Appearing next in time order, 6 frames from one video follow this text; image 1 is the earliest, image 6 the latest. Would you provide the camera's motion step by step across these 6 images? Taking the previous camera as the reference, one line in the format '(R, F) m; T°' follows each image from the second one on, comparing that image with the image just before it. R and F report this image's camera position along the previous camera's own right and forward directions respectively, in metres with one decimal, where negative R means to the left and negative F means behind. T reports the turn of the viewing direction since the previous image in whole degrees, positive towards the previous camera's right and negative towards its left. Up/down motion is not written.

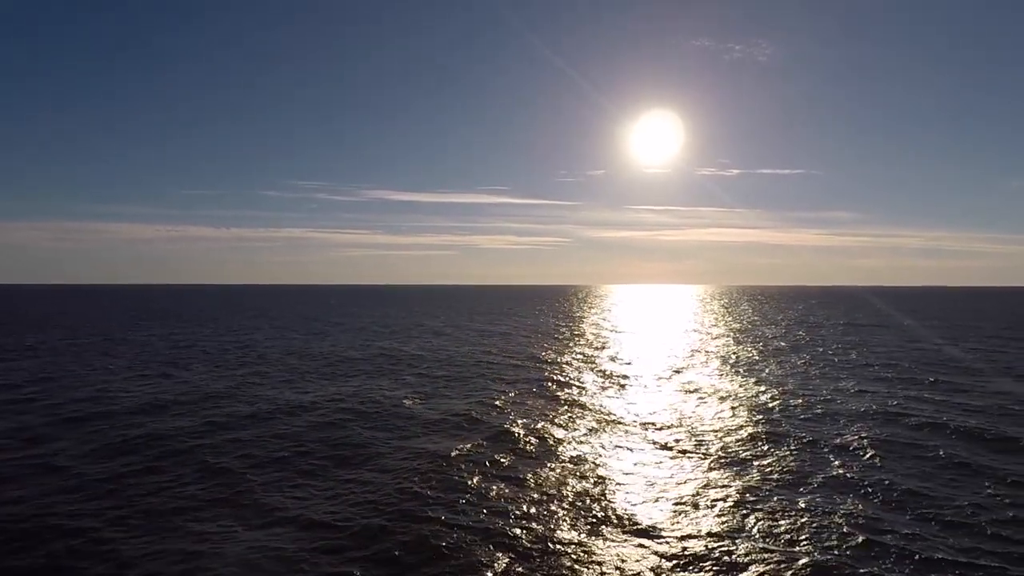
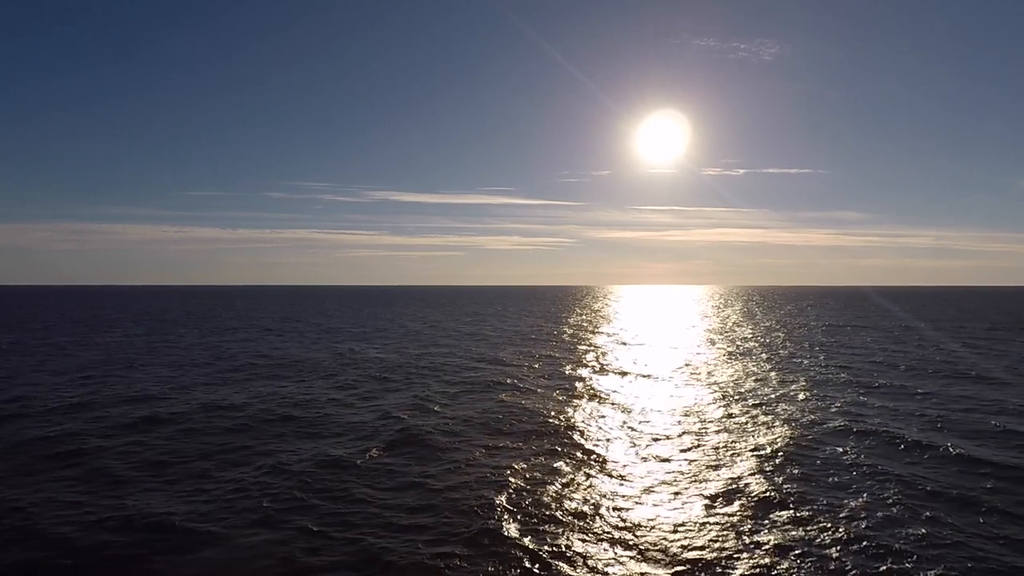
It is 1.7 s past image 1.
(+5.0, +0.7) m; -1°
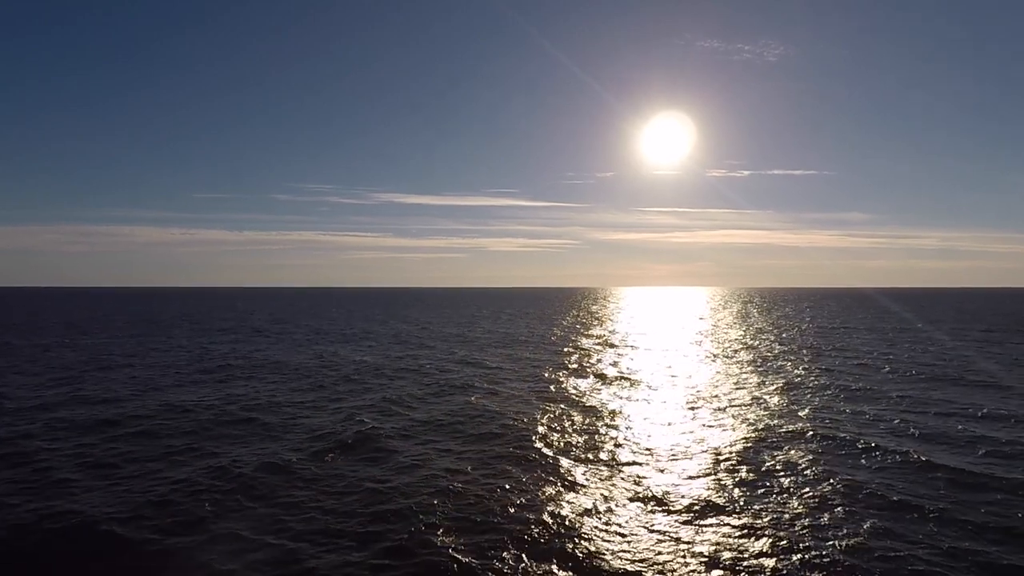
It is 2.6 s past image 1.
(+2.4, +0.3) m; 0°
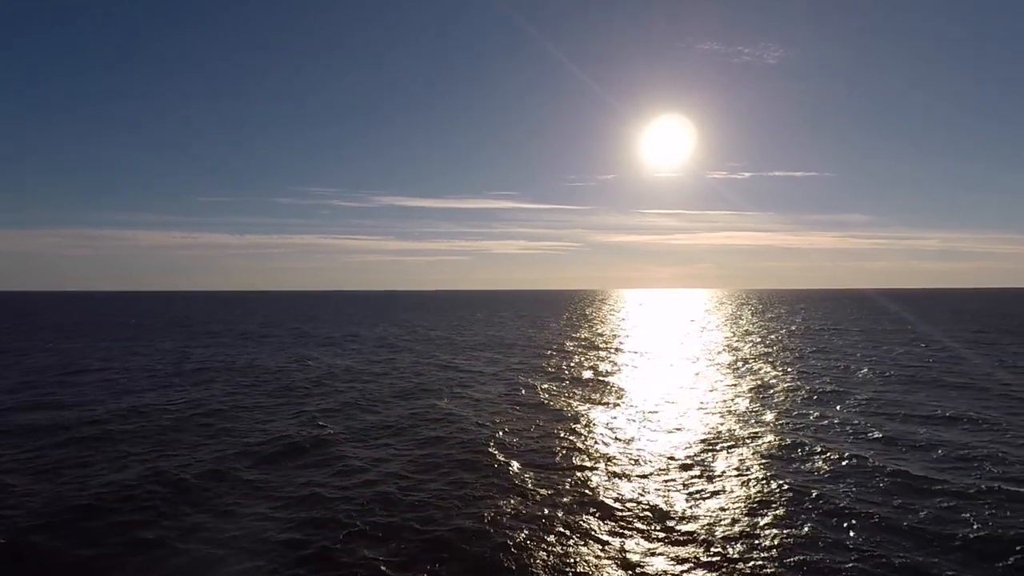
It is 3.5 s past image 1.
(+2.2, +0.2) m; 0°
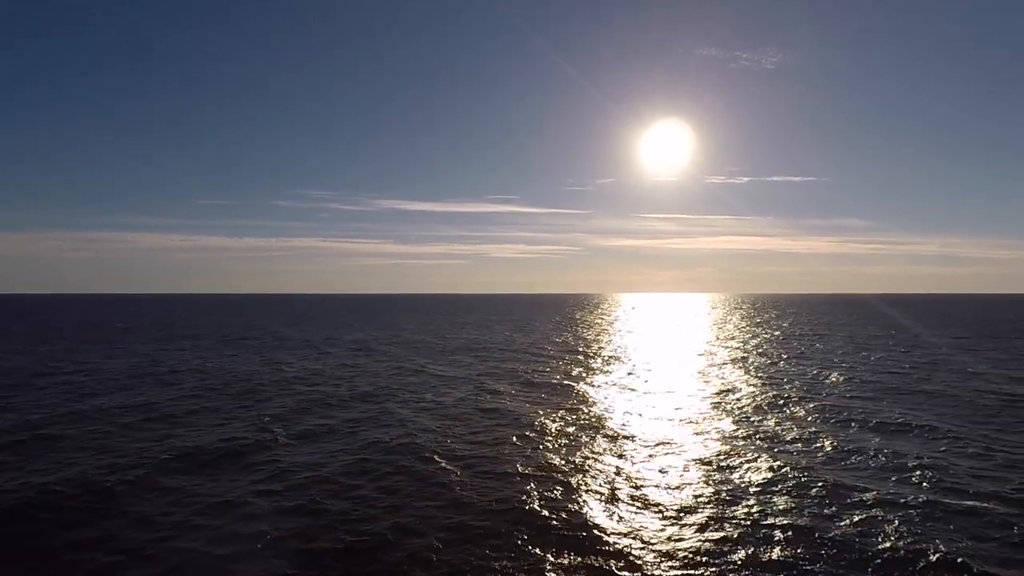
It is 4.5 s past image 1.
(+2.4, +0.2) m; 0°
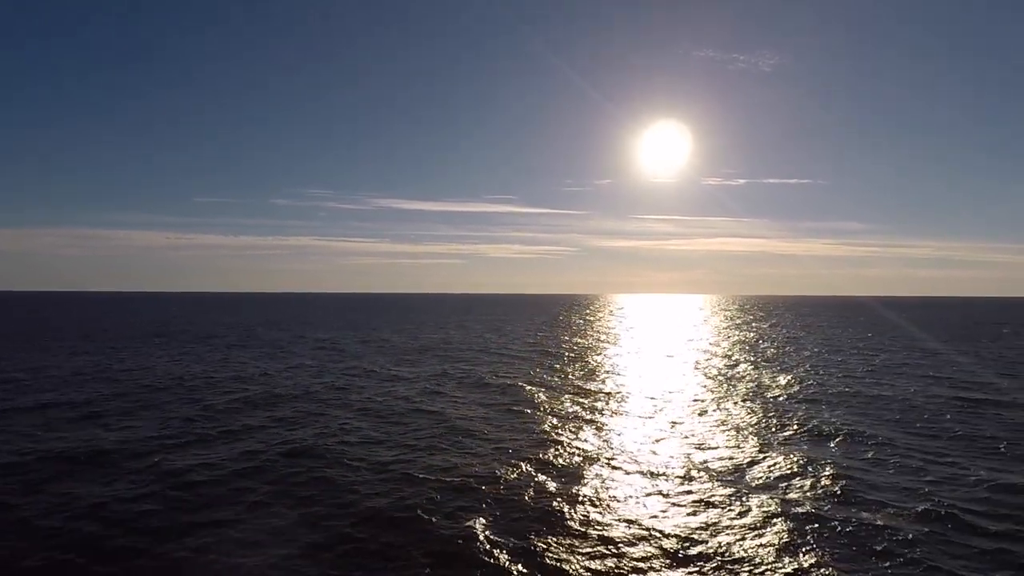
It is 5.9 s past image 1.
(+3.3, +0.4) m; 0°
